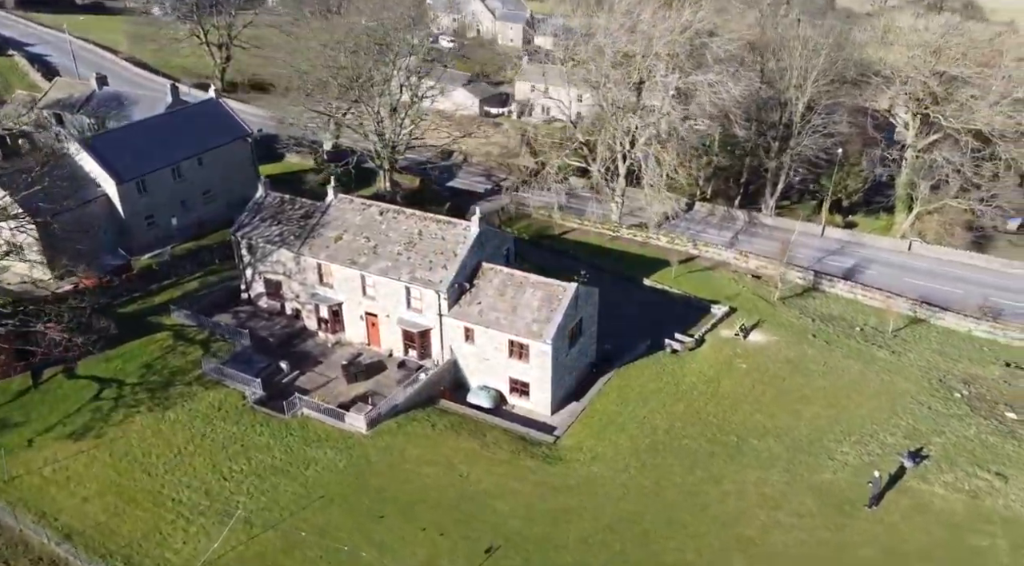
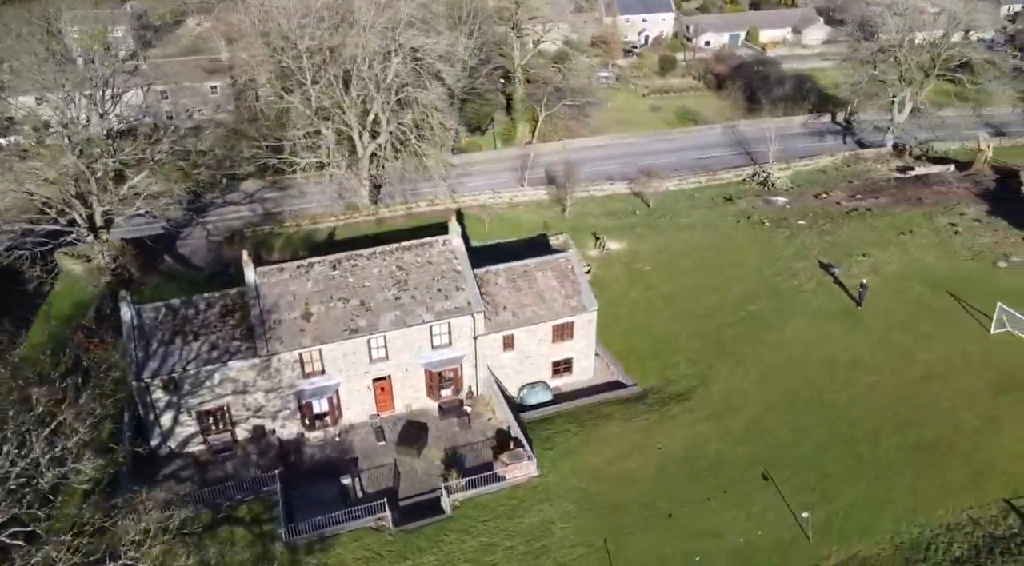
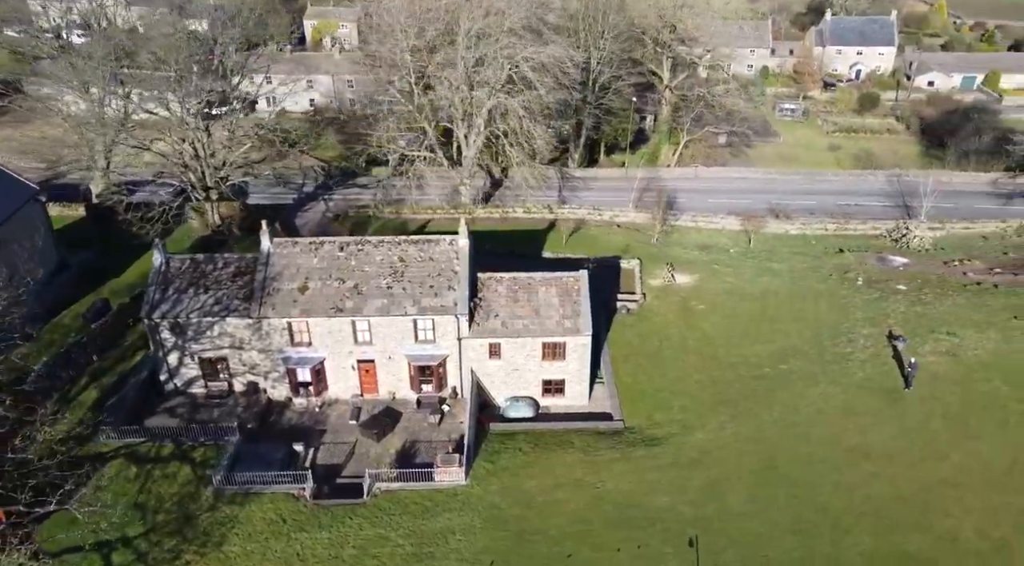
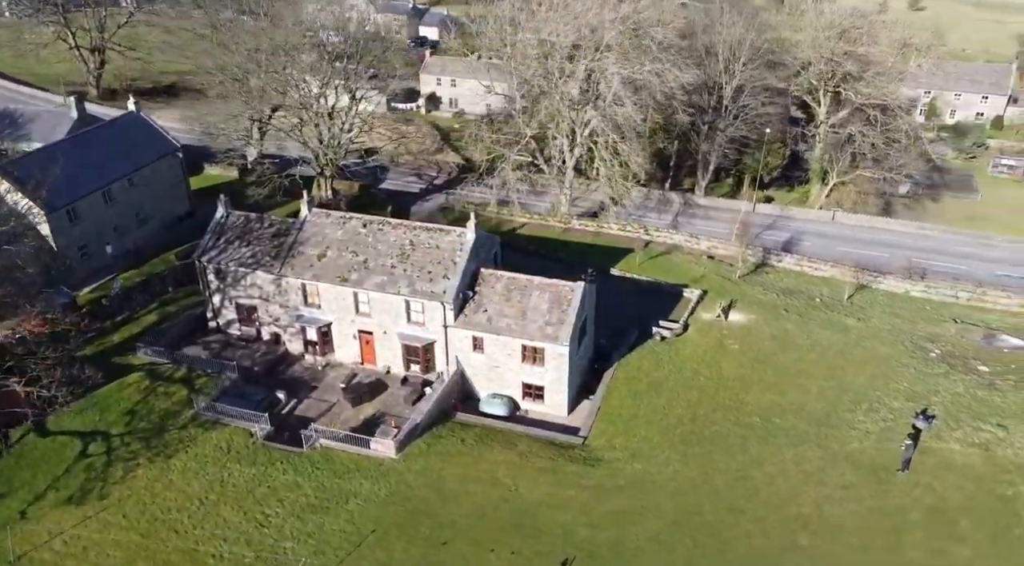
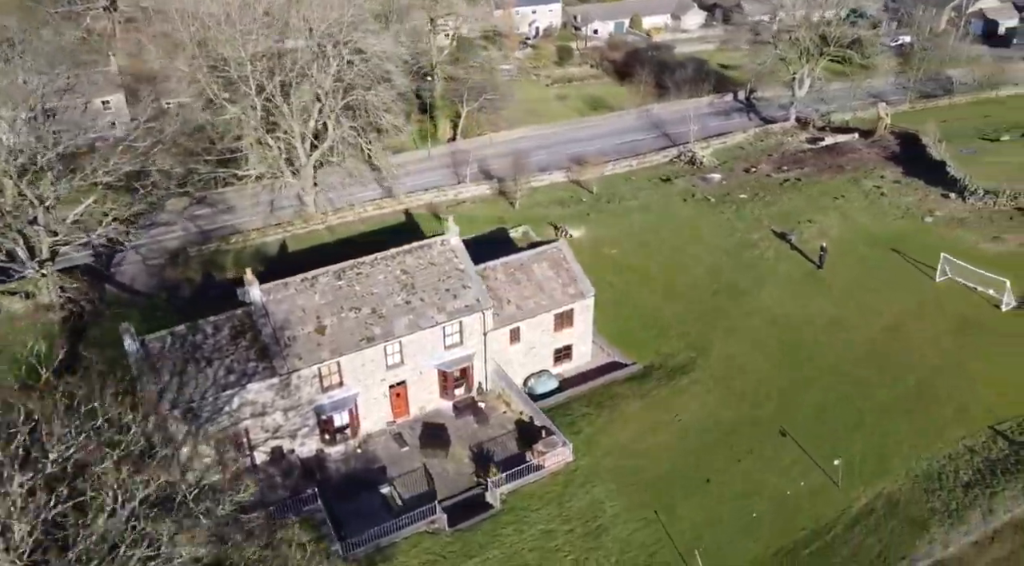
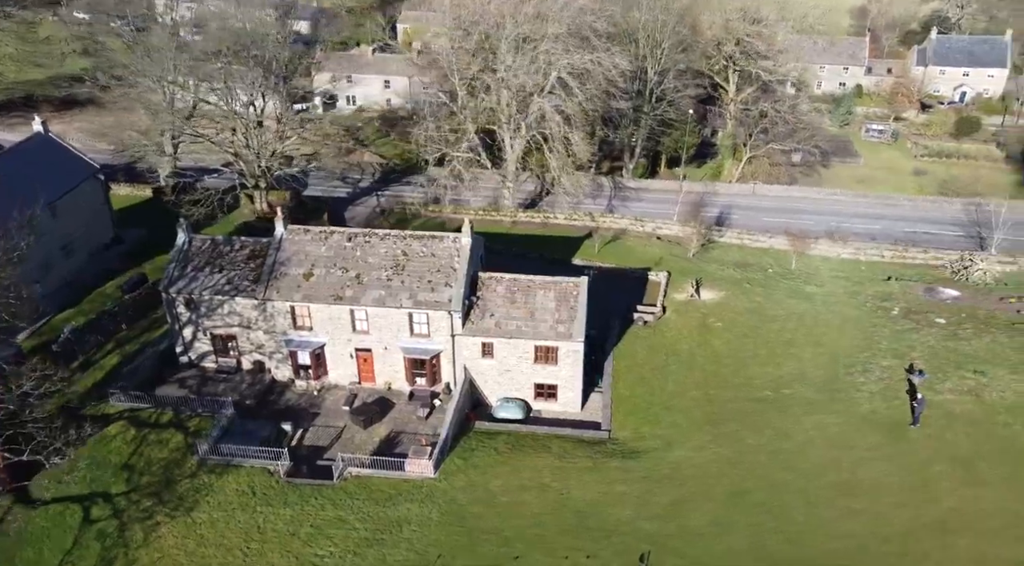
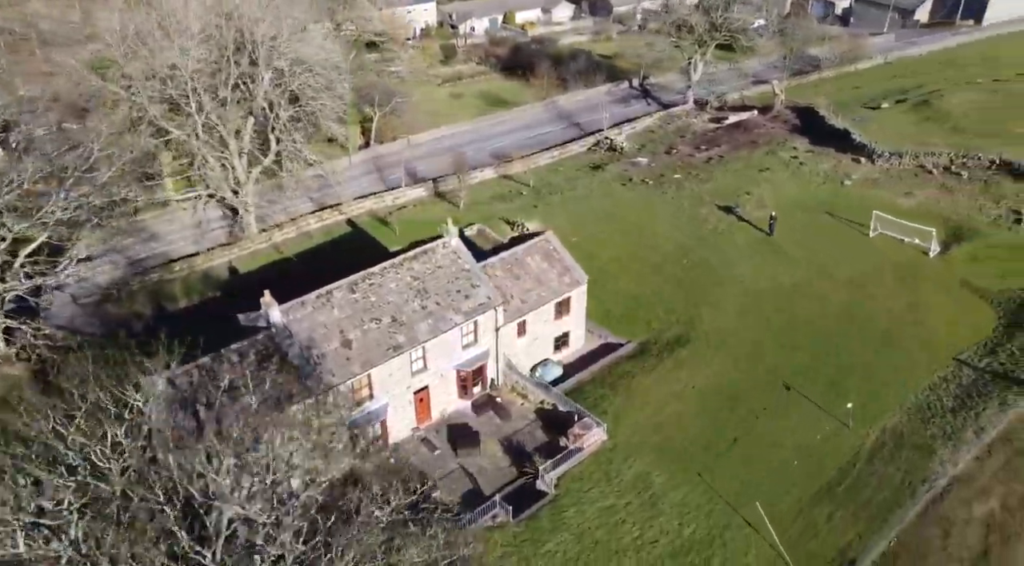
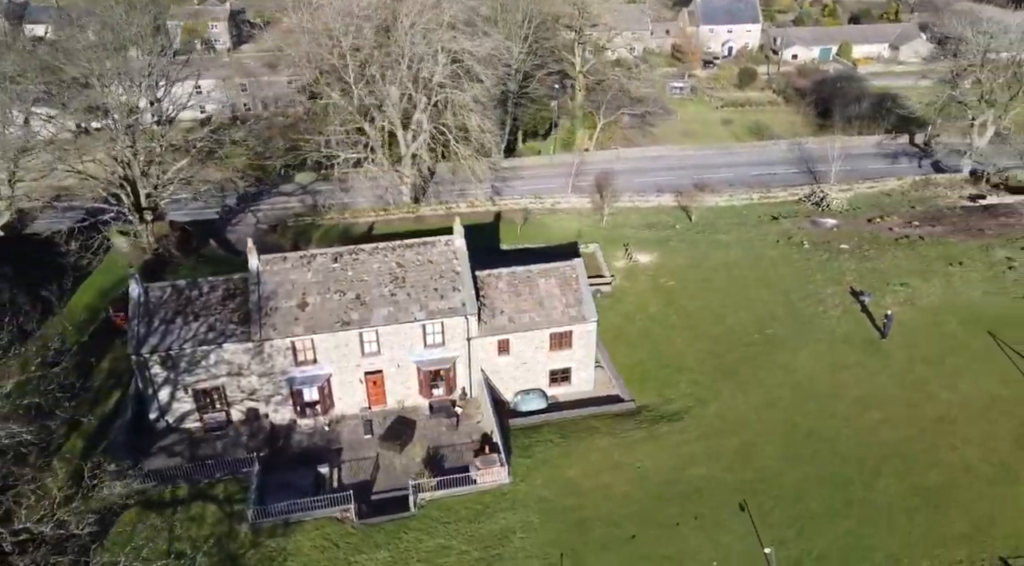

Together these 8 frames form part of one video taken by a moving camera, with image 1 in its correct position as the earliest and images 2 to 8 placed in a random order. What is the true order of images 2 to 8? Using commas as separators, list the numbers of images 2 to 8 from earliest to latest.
4, 6, 3, 8, 2, 5, 7
